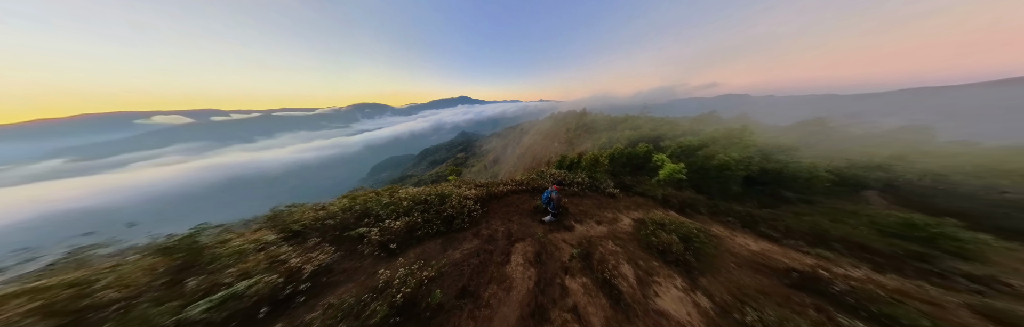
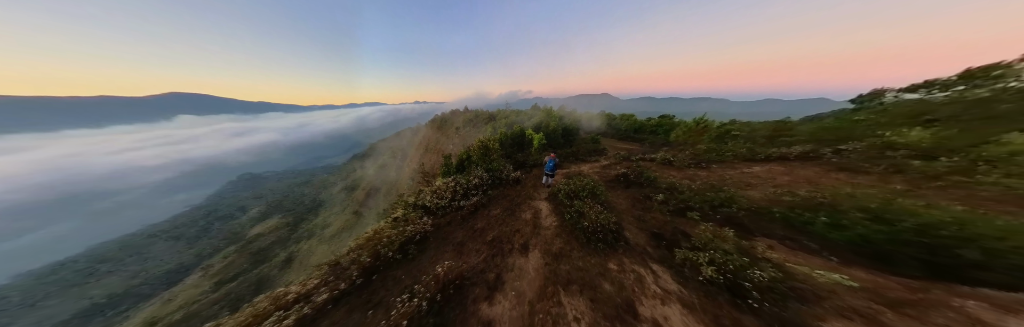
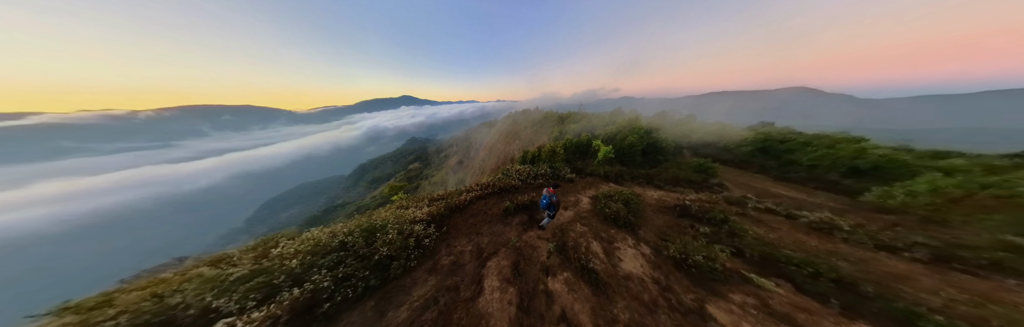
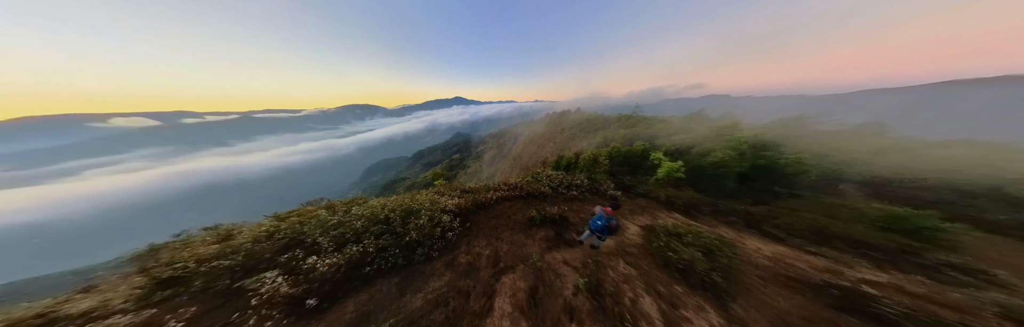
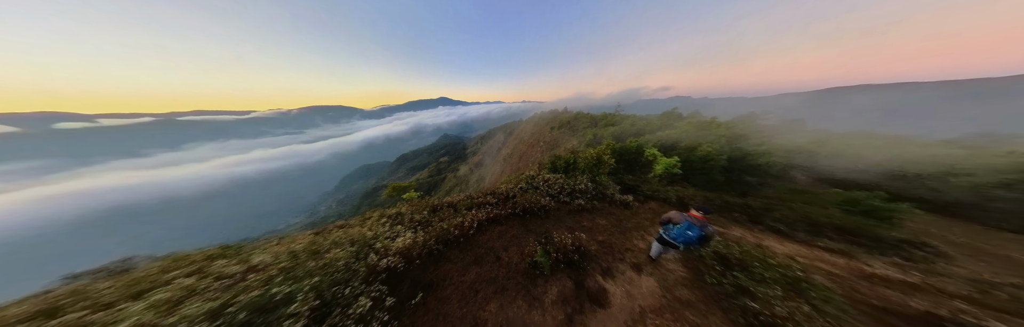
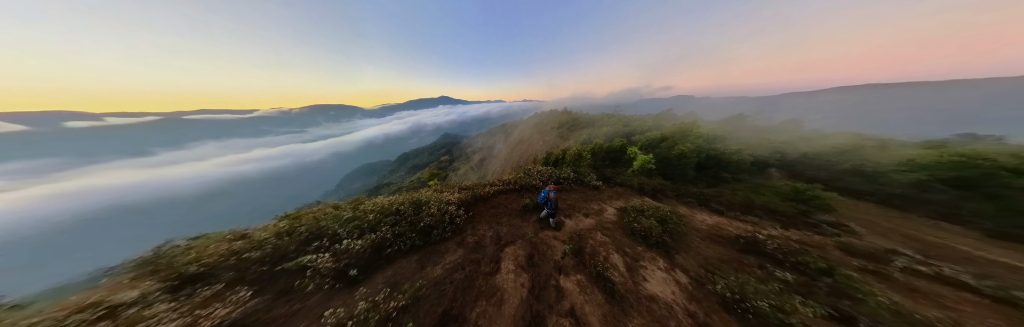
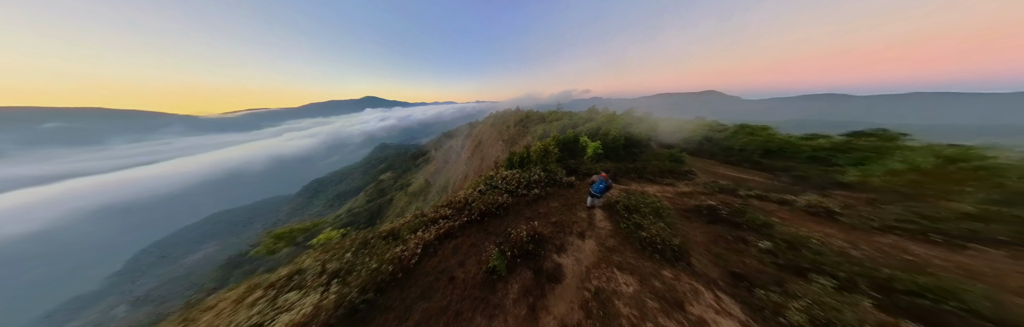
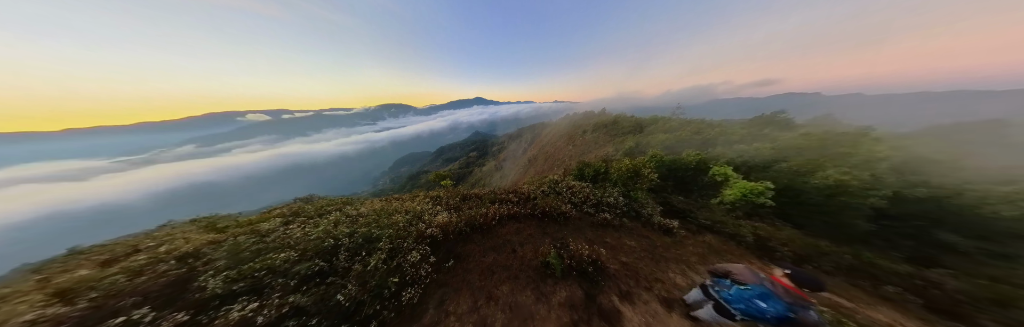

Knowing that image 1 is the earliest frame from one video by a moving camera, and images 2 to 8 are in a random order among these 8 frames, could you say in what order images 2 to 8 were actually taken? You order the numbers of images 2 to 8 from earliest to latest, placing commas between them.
6, 3, 4, 8, 5, 7, 2
